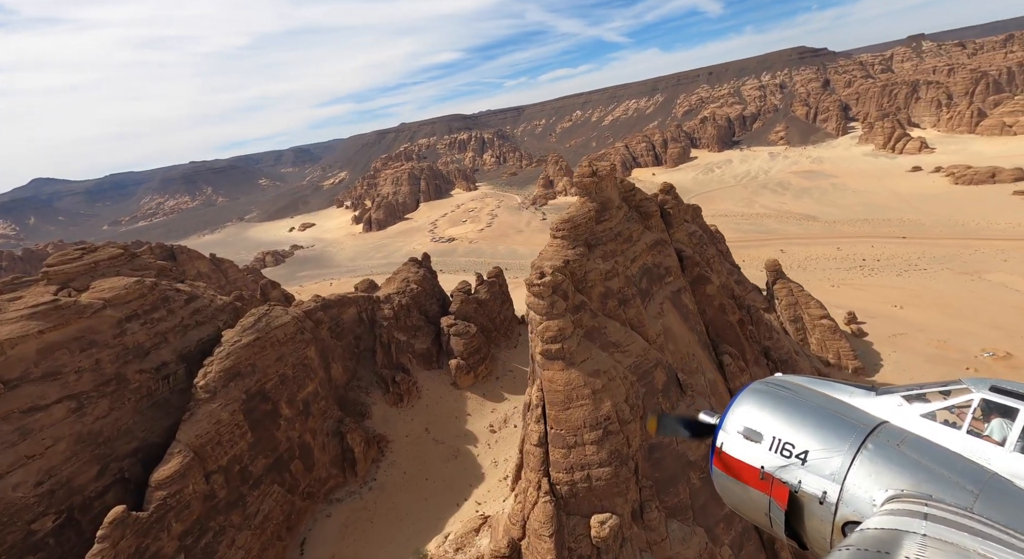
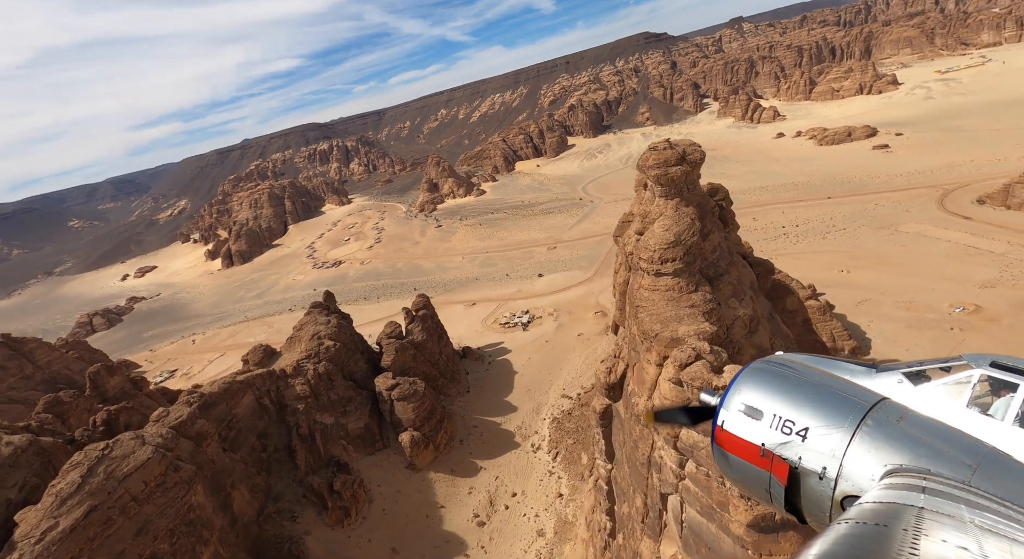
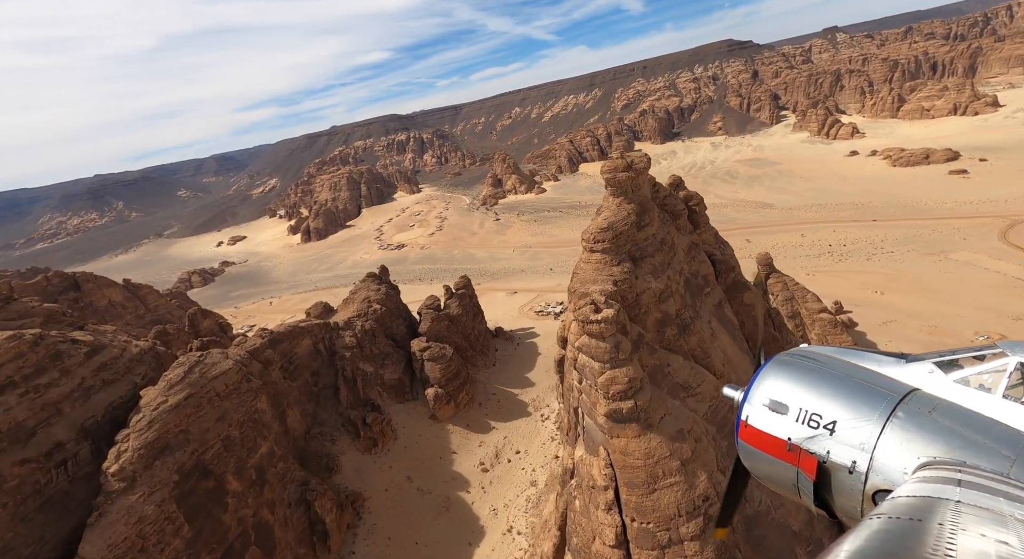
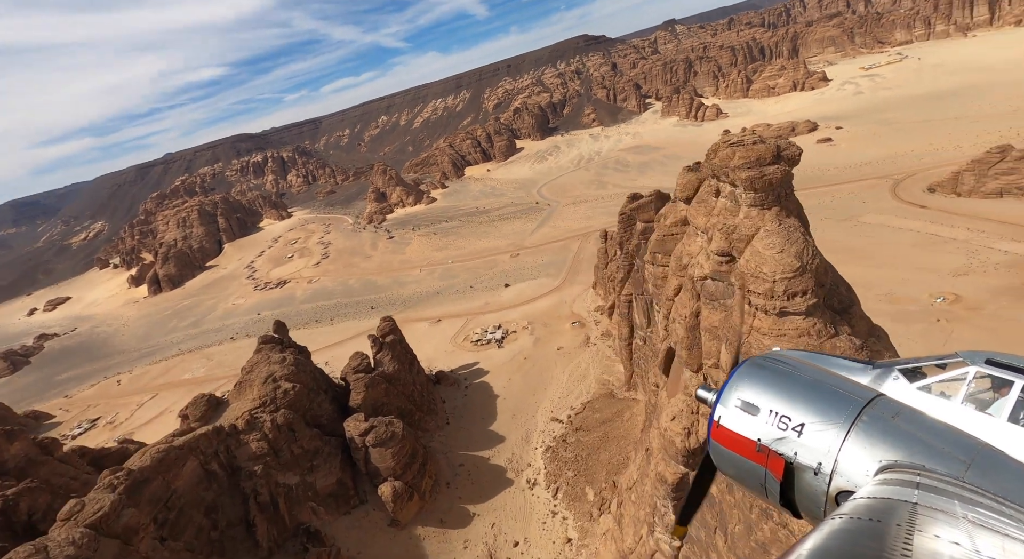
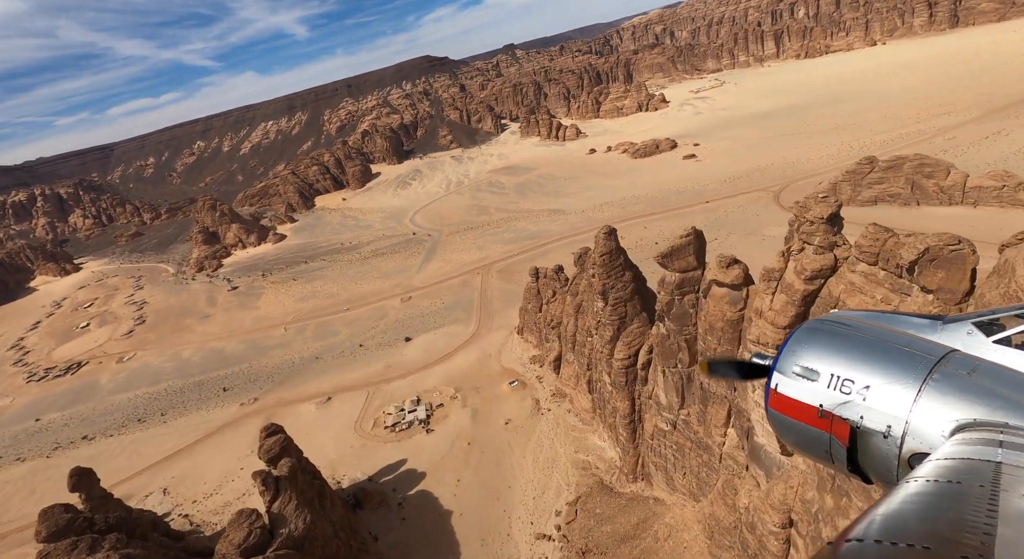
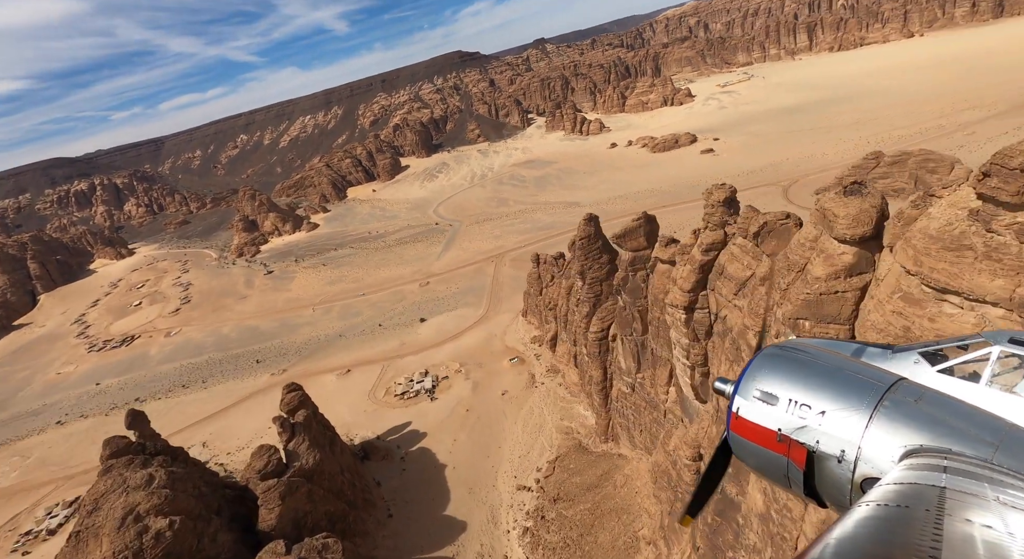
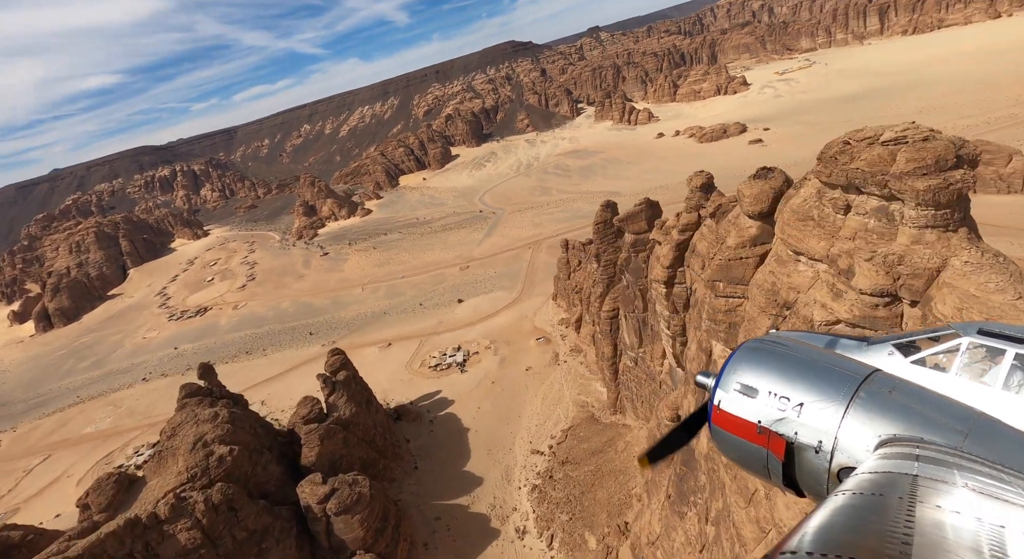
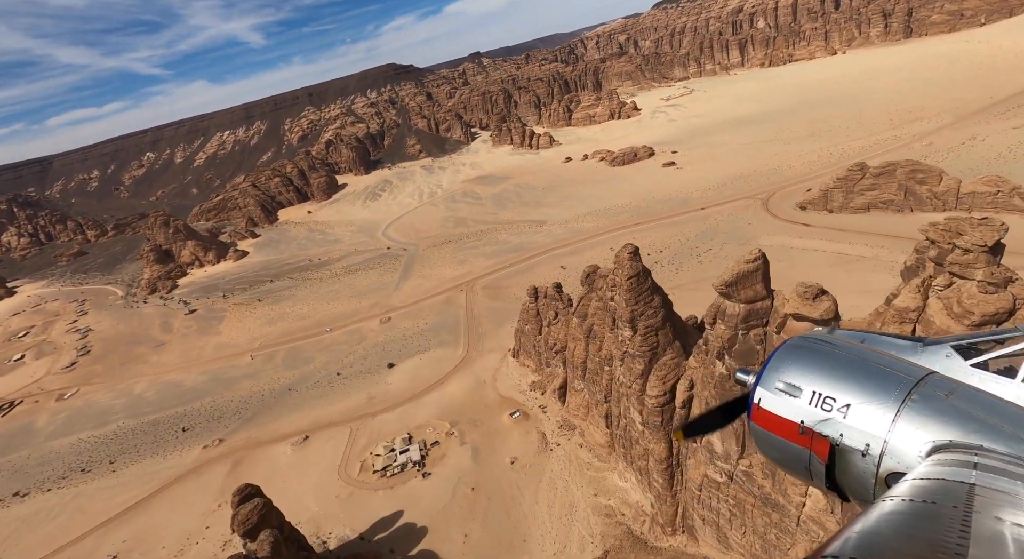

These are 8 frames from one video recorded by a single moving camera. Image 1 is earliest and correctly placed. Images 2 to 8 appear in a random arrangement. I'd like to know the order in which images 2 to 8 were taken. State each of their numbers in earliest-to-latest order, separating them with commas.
3, 2, 4, 7, 6, 5, 8
